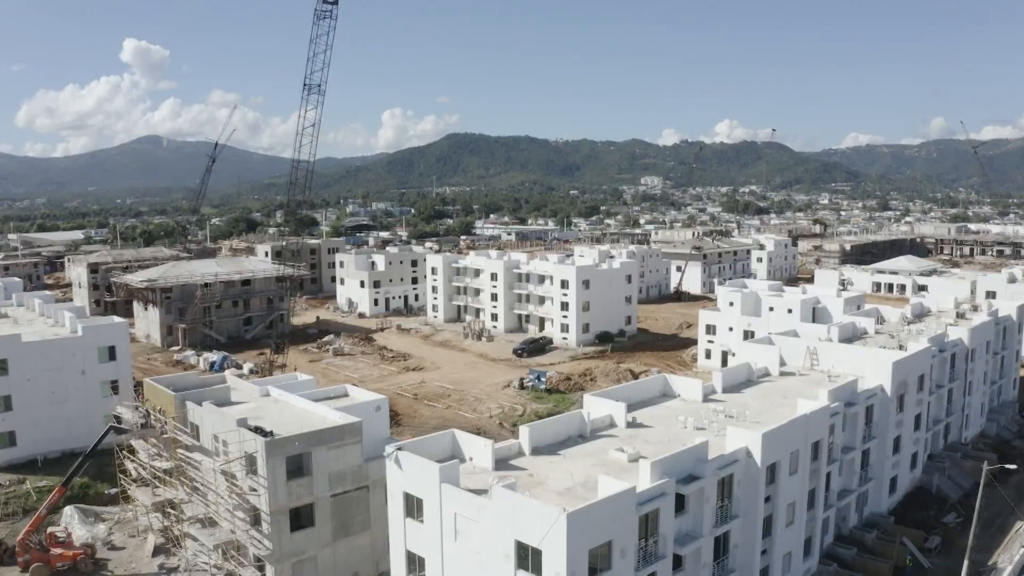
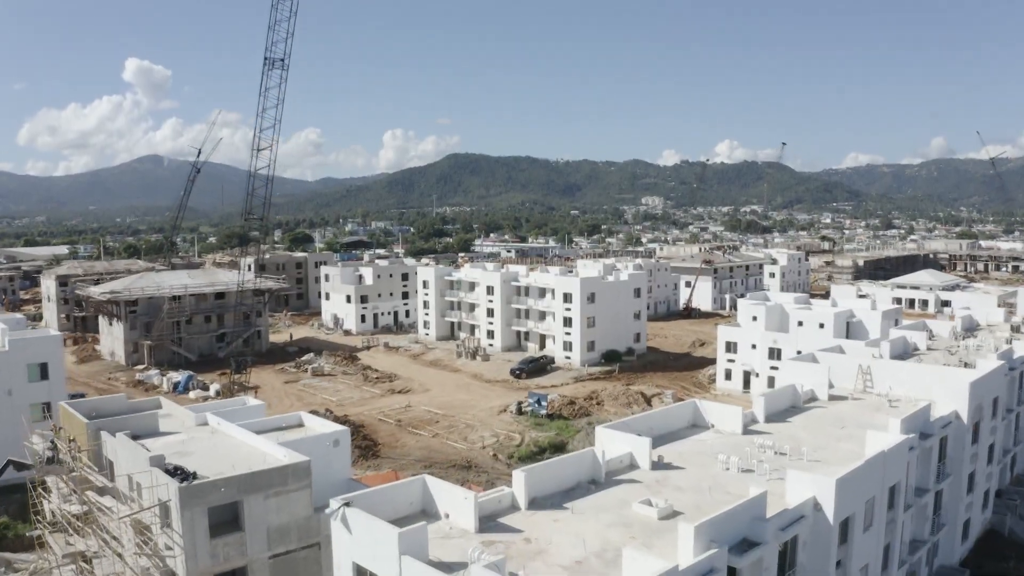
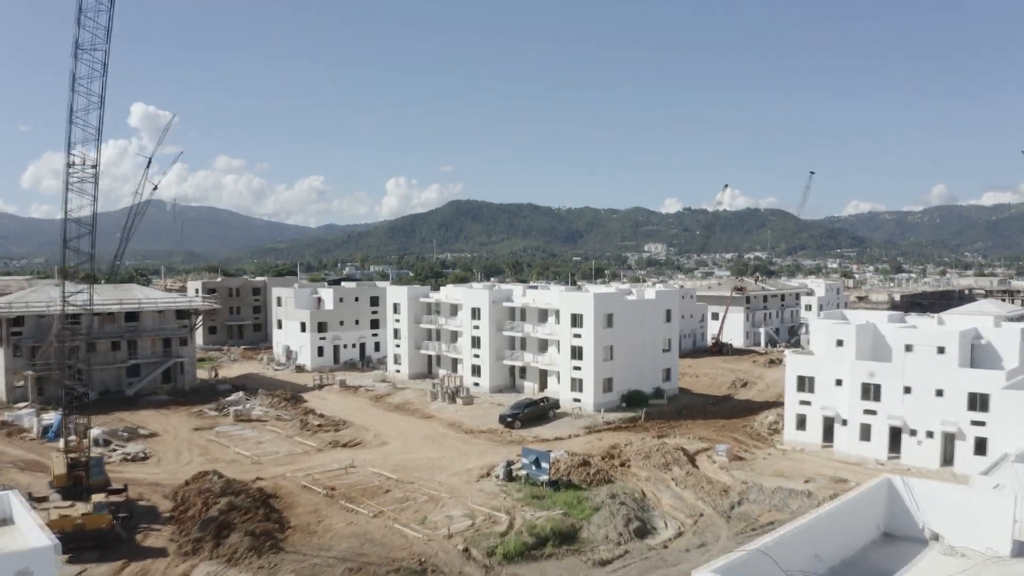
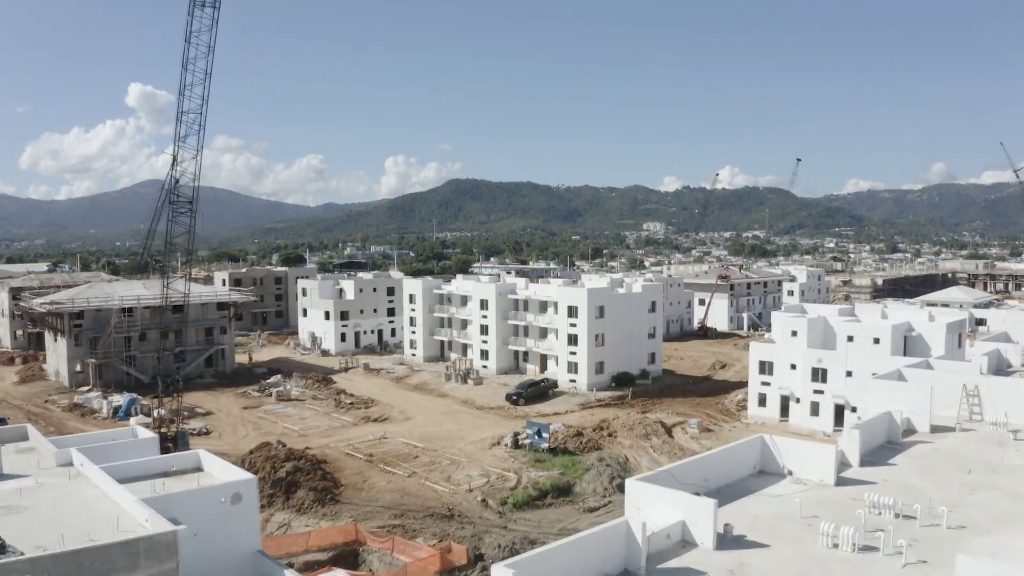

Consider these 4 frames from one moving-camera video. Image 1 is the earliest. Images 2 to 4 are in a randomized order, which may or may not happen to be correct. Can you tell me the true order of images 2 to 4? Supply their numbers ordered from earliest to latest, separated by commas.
2, 4, 3
